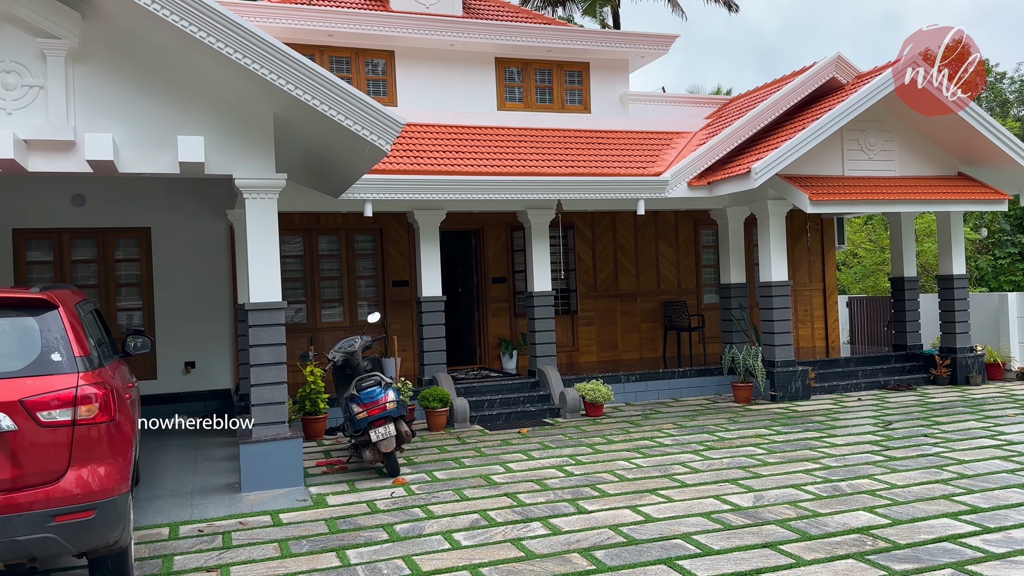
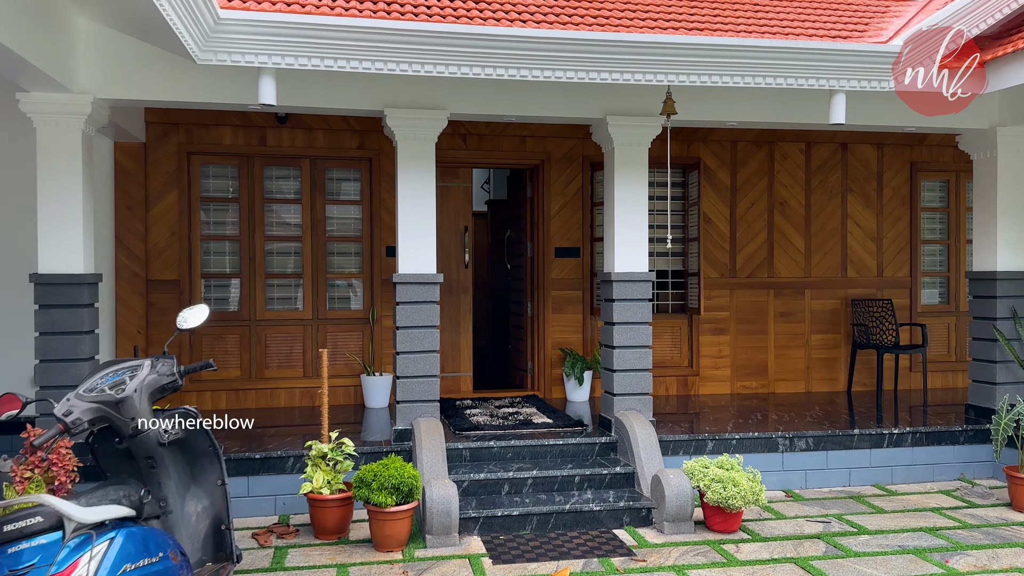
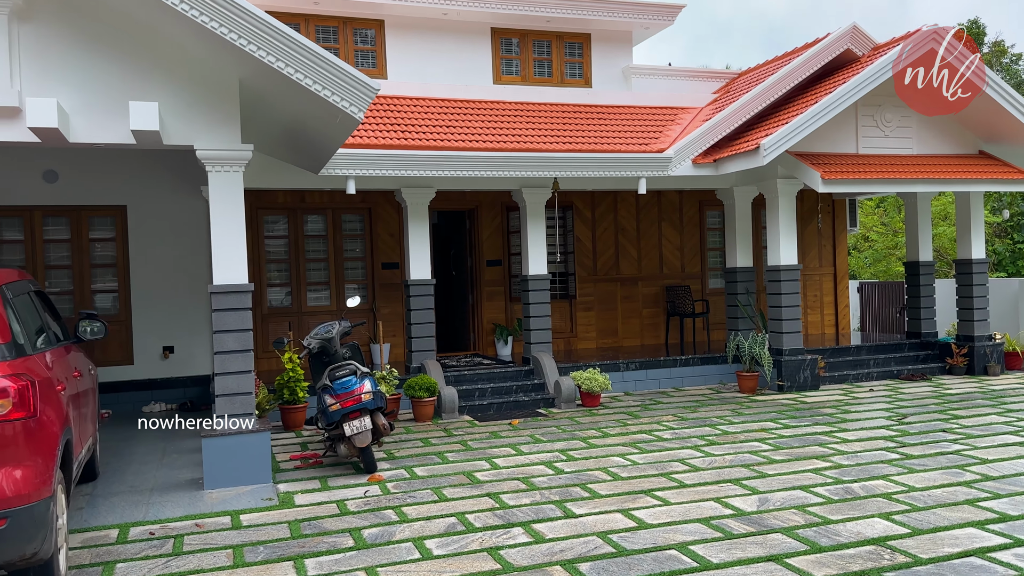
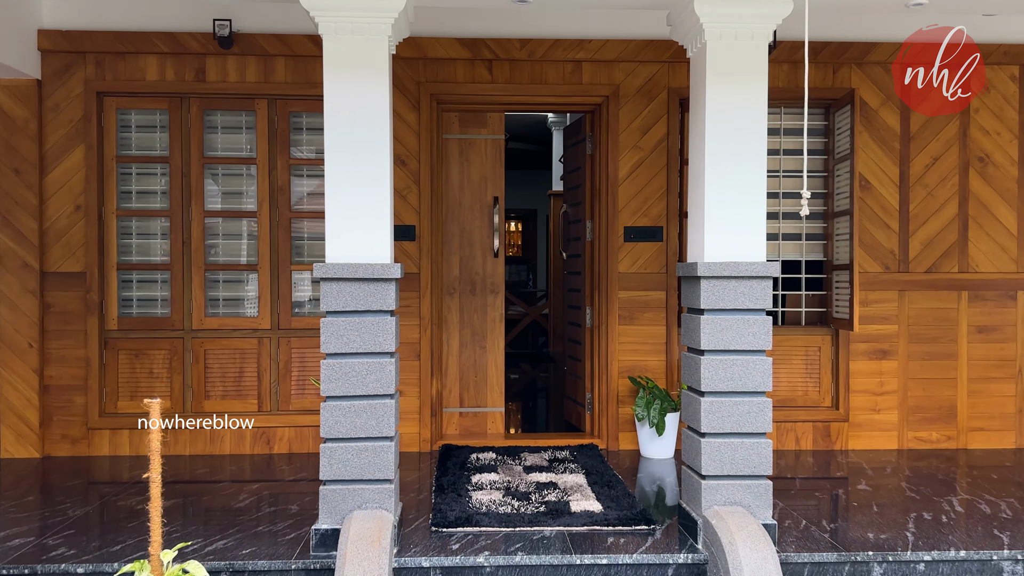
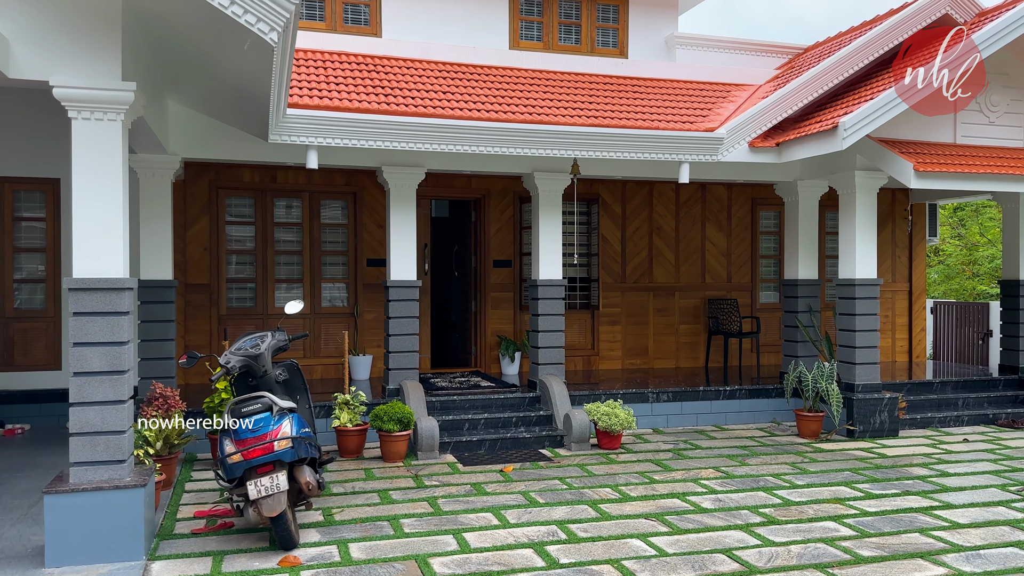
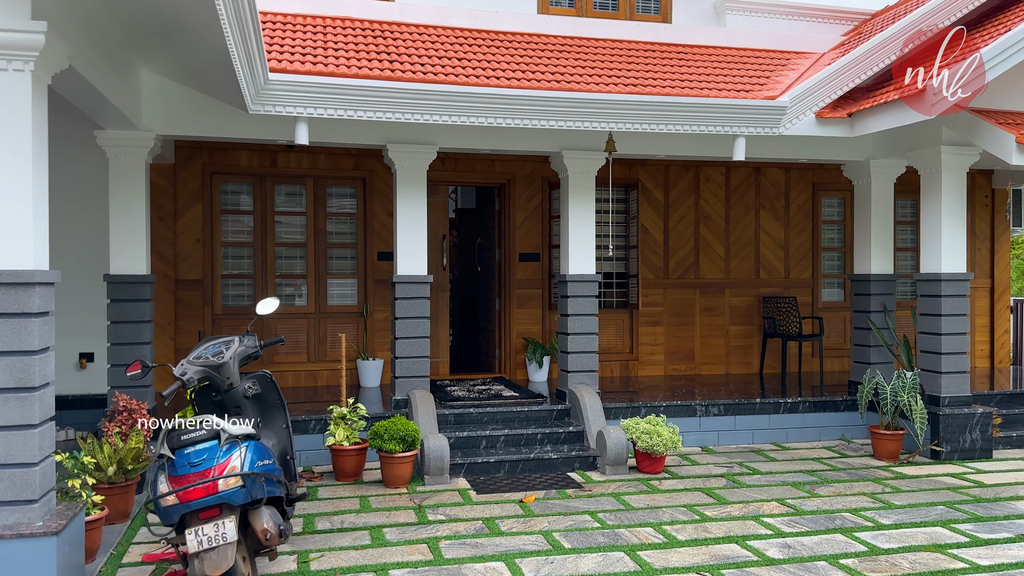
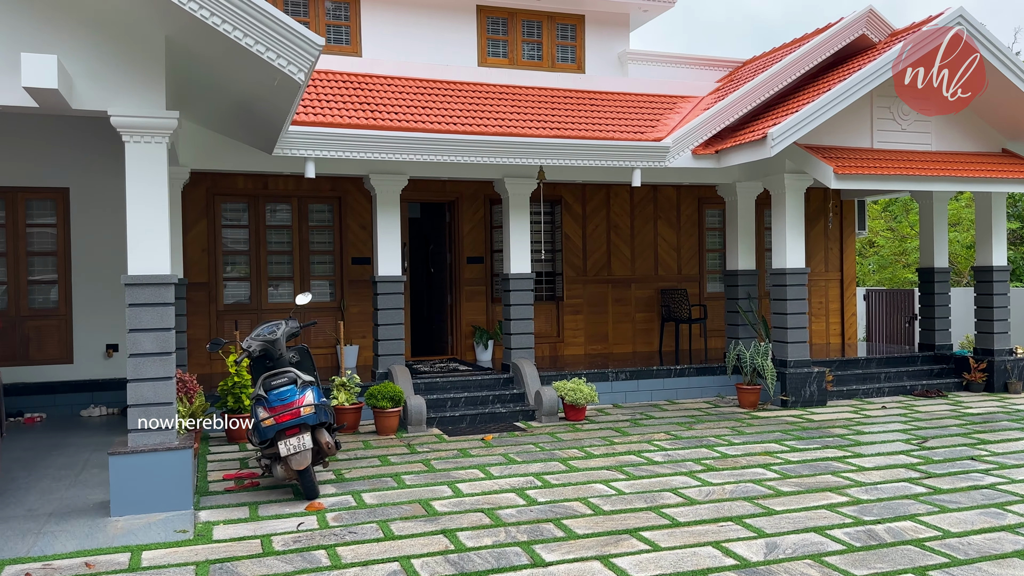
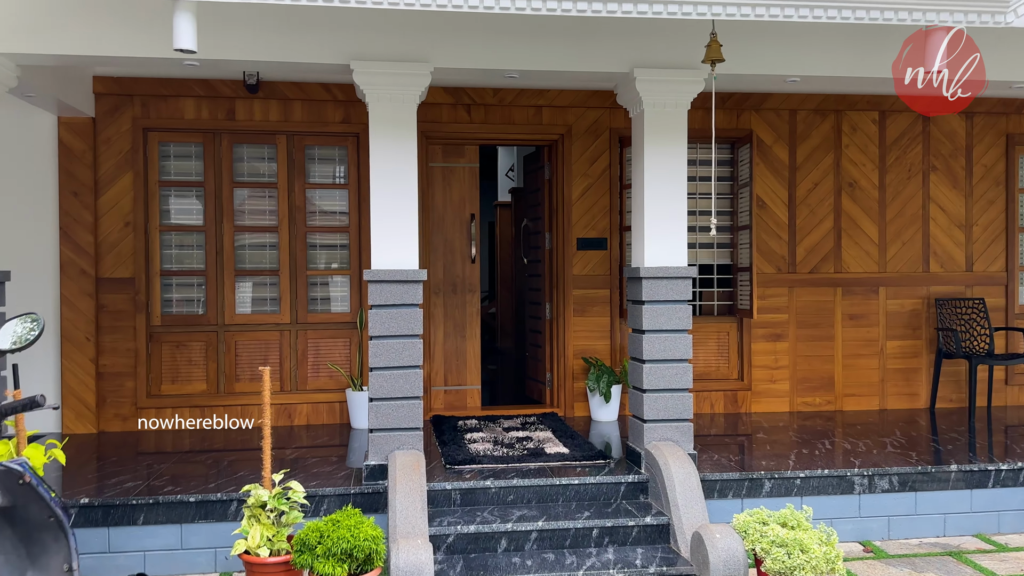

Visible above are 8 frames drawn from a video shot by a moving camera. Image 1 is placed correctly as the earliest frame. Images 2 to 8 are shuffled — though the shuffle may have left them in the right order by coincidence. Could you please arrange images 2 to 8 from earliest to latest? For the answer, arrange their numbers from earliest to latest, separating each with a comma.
3, 7, 5, 6, 2, 8, 4
